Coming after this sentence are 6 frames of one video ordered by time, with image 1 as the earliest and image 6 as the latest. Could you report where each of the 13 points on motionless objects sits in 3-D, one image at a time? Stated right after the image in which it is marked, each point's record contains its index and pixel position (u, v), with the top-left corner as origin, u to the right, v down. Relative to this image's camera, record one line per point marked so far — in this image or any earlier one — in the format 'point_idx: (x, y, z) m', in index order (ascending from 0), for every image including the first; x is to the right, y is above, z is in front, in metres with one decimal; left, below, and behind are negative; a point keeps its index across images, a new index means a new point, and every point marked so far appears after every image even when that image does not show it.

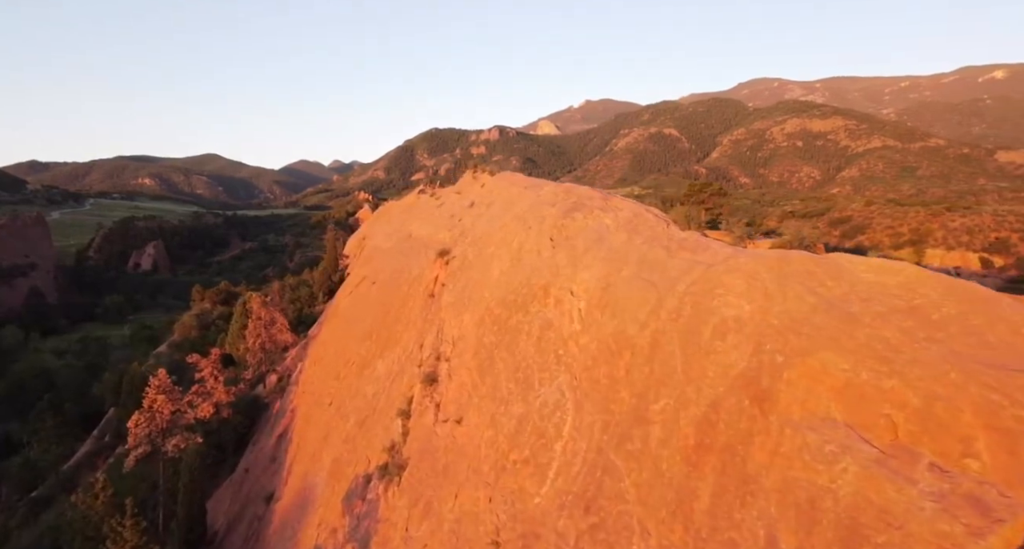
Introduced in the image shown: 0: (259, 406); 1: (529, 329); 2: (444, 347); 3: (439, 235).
0: (-8.2, -4.2, +14.3) m
1: (+0.2, -0.7, +5.8) m
2: (-1.1, -1.2, +7.5) m
3: (-1.5, +0.8, +10.9) m
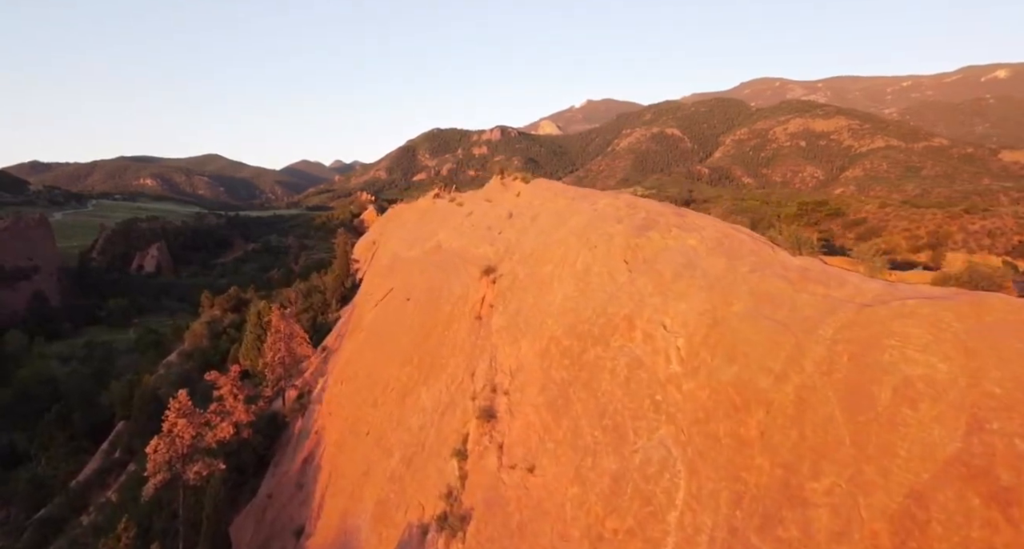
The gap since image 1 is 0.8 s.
0: (-7.2, -4.6, +13.7) m
1: (+1.1, -1.1, +5.2) m
2: (-0.2, -1.6, +6.8) m
3: (-0.6, +0.4, +10.2) m
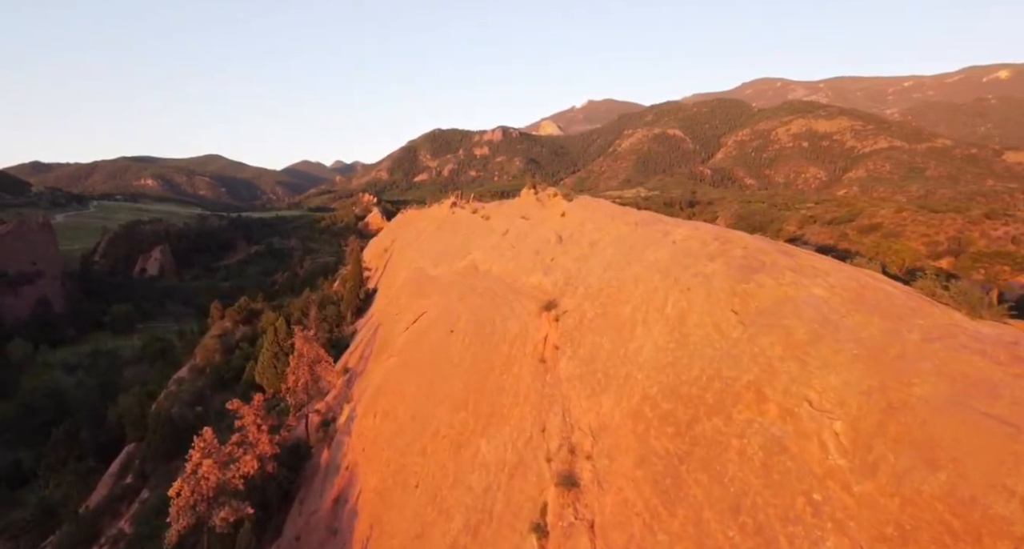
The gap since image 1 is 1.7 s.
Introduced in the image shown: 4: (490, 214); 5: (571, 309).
0: (-6.1, -5.2, +12.9) m
1: (+2.2, -1.7, +4.4) m
2: (+0.9, -2.2, +6.0) m
3: (+0.5, -0.2, +9.4) m
4: (-0.9, +2.1, +17.7) m
5: (+1.2, -0.8, +8.1) m
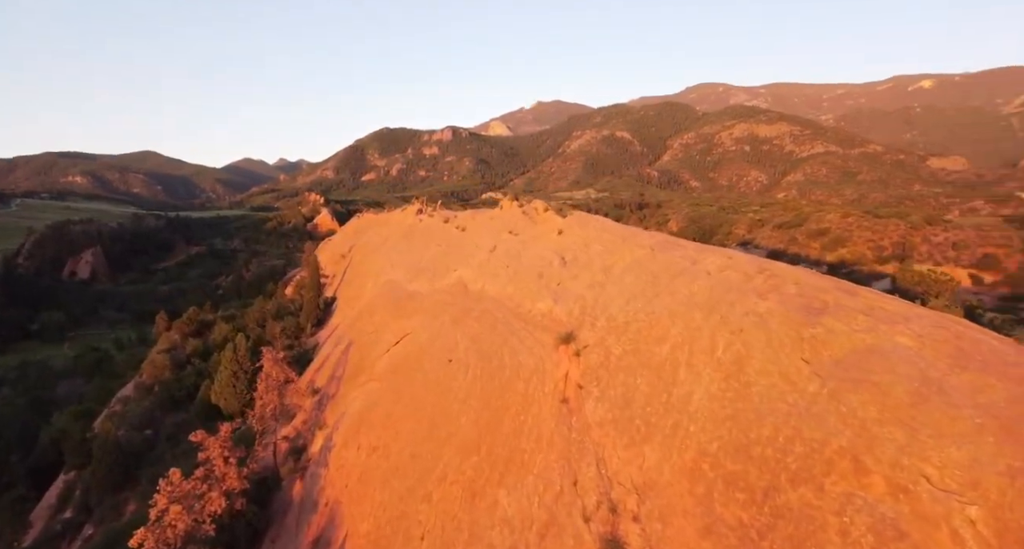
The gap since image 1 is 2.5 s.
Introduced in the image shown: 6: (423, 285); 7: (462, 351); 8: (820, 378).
0: (-6.2, -5.7, +11.6) m
1: (+2.8, -2.1, +3.8) m
2: (+1.3, -2.7, +5.3) m
3: (+0.6, -0.7, +8.7) m
4: (-1.5, +1.6, +16.8) m
5: (+1.4, -1.2, +7.4) m
6: (-3.2, -0.2, +15.5) m
7: (-1.1, -1.5, +9.4) m
8: (+3.2, -1.1, +4.6) m
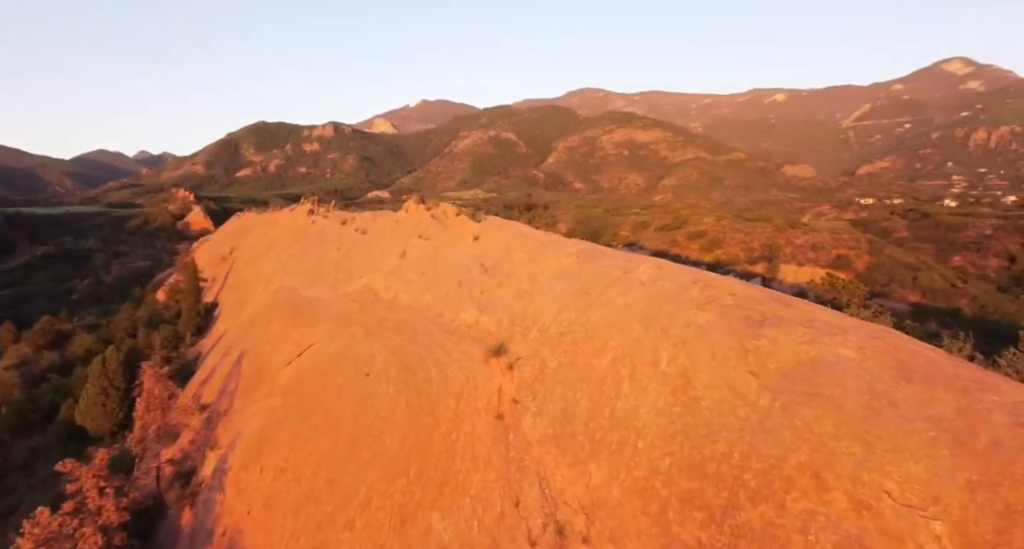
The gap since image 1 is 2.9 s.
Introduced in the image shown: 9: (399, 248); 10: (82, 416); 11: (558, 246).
0: (-7.8, -6.0, +9.6) m
1: (+2.3, -2.2, +3.5) m
2: (+0.7, -2.8, +4.8) m
3: (-0.7, -0.8, +7.9) m
4: (-4.5, +1.5, +15.5) m
5: (+0.3, -1.3, +6.8) m
6: (-5.8, -0.4, +13.9) m
7: (-2.6, -1.7, +8.3) m
8: (+2.6, -1.1, +4.4) m
9: (-3.2, +0.8, +12.7) m
10: (-16.0, -5.2, +16.5) m
11: (+1.0, +0.6, +9.2) m
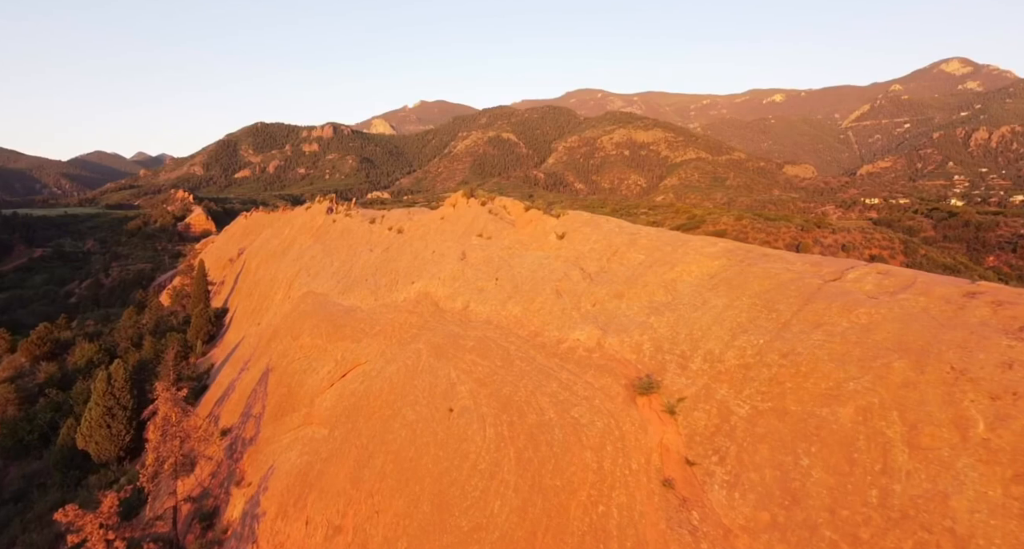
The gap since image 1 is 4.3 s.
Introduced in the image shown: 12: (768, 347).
0: (-6.0, -6.2, +7.7) m
1: (+4.2, -2.3, +1.7) m
2: (+2.5, -2.9, +3.0) m
3: (+1.1, -0.9, +6.1) m
4: (-2.6, +1.3, +13.6) m
5: (+2.1, -1.4, +5.0) m
6: (-4.0, -0.6, +12.1) m
7: (-0.7, -1.8, +6.5) m
8: (+4.4, -1.2, +2.6) m
9: (-1.4, +0.6, +10.9) m
10: (-14.1, -5.4, +14.6) m
11: (+2.8, +0.5, +7.4) m
12: (+2.9, -0.7, +4.8) m
